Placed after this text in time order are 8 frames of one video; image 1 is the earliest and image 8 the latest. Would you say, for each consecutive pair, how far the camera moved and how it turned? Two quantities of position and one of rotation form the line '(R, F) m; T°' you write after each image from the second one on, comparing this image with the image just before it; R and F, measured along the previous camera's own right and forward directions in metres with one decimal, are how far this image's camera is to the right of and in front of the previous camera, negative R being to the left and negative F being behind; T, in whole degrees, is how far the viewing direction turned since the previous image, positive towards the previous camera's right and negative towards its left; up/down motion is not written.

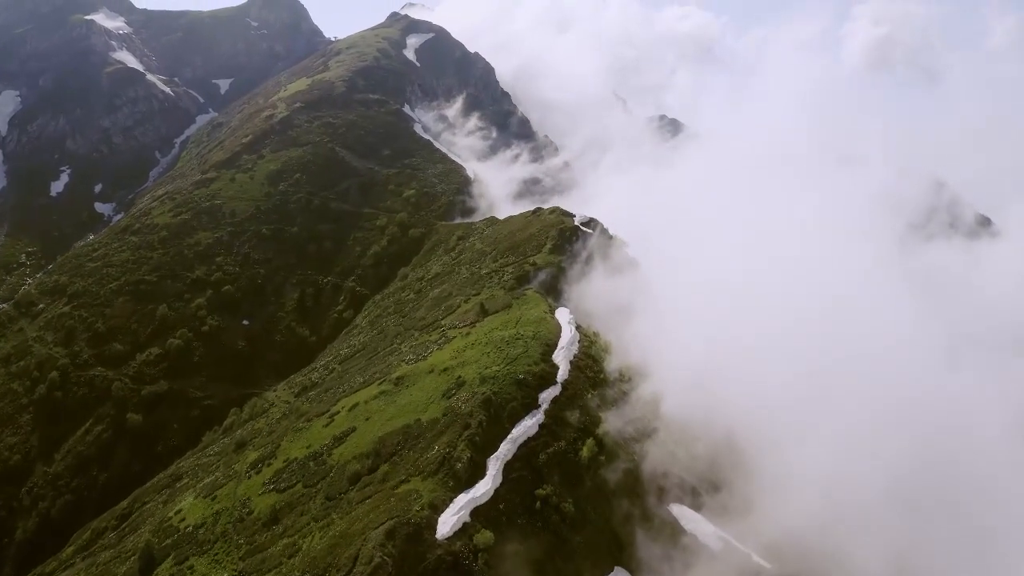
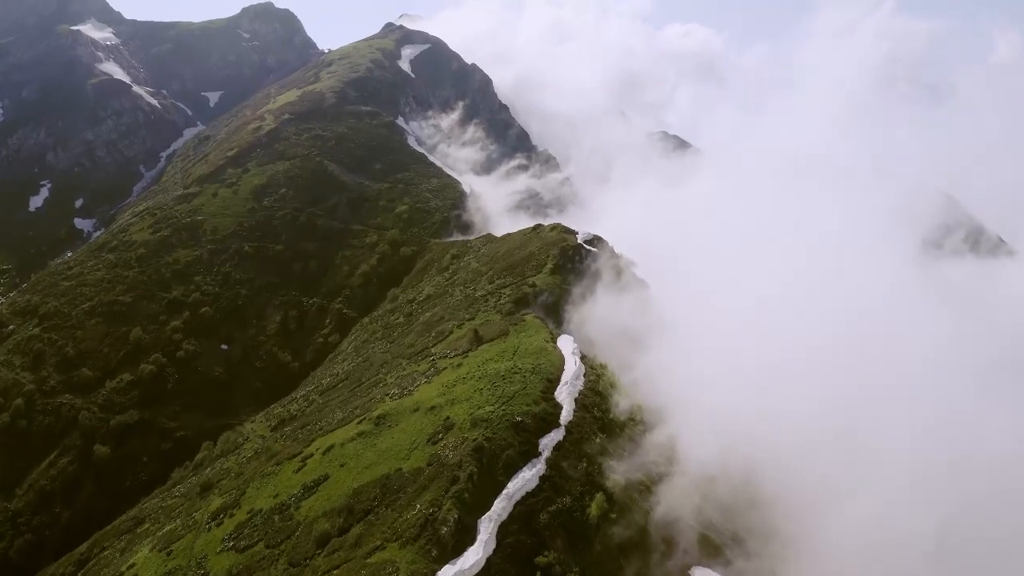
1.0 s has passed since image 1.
(+0.2, +8.2) m; 0°
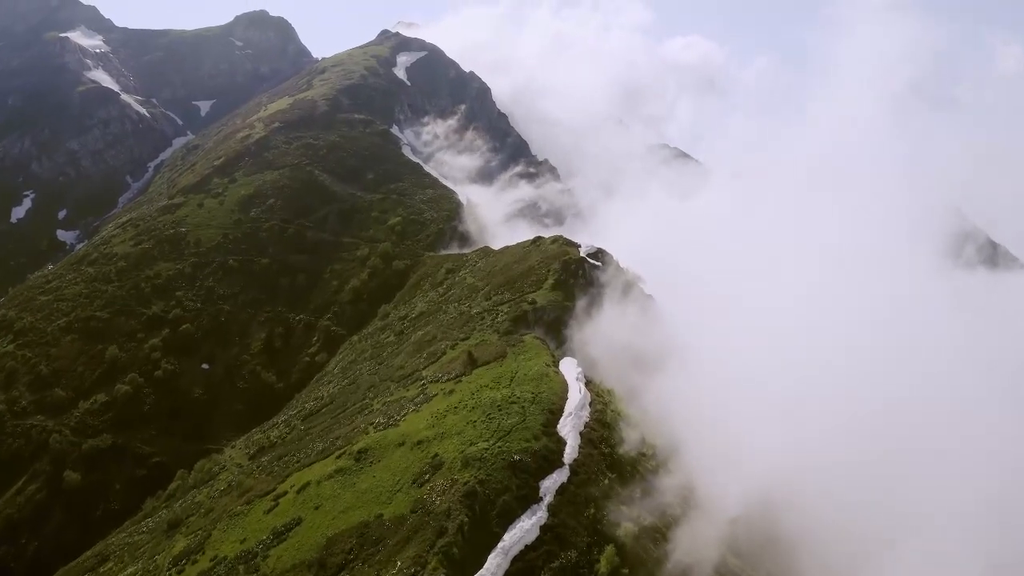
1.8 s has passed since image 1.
(+0.1, +6.4) m; 0°
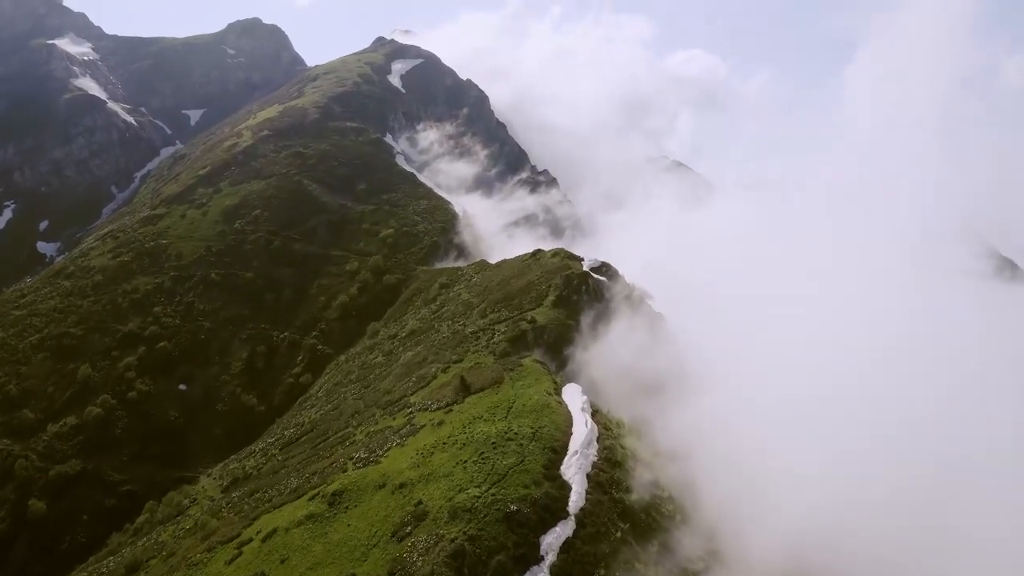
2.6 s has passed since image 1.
(+0.1, +6.5) m; 0°
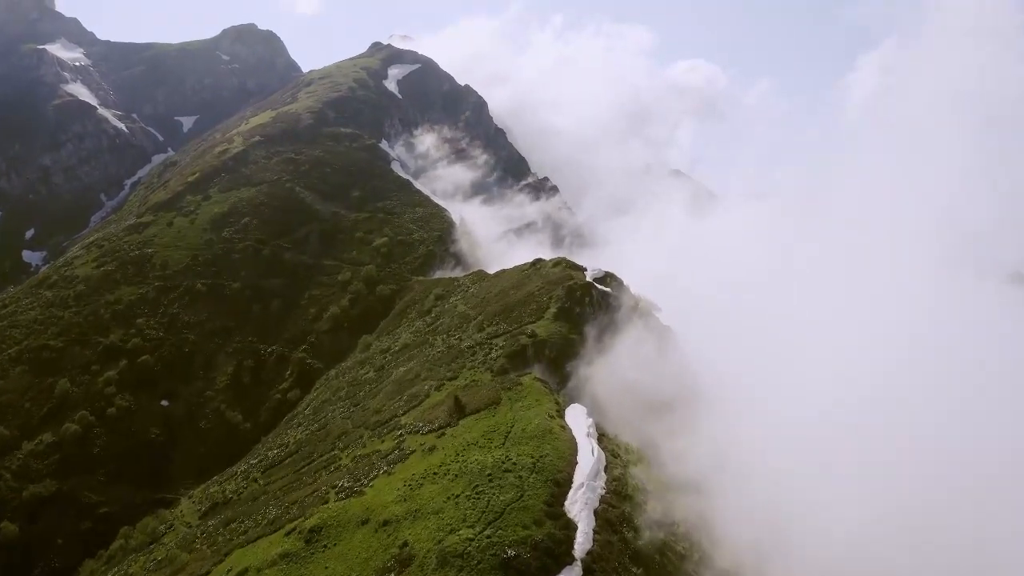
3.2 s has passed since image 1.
(+0.1, +4.6) m; 0°
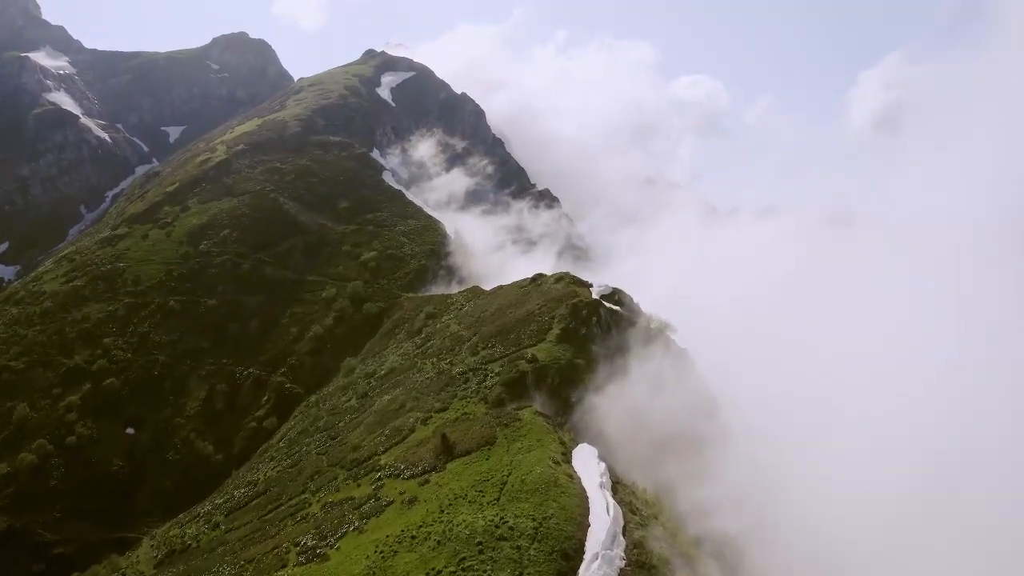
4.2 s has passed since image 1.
(+0.1, +7.8) m; 0°
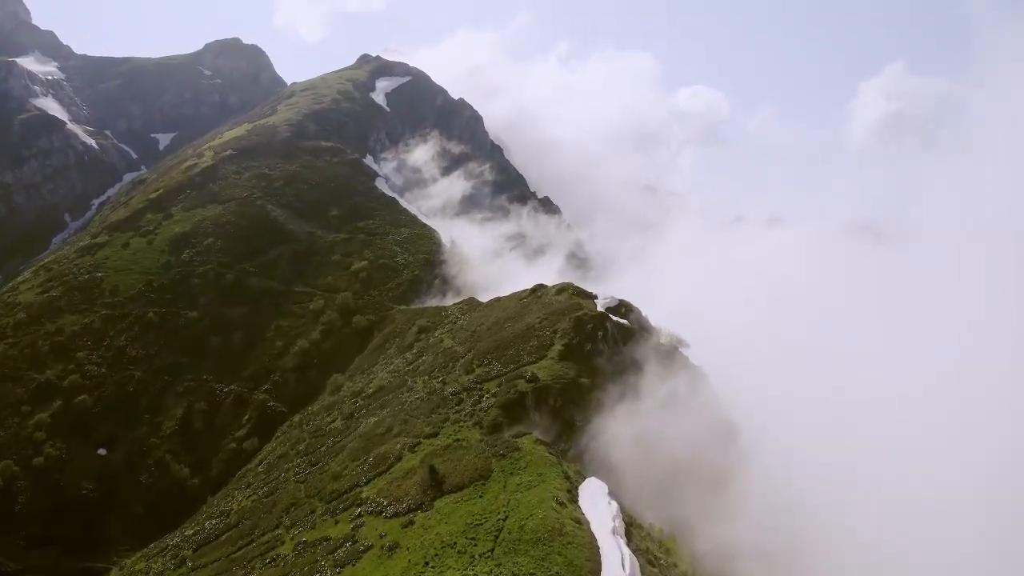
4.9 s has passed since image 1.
(+0.1, +5.3) m; 0°
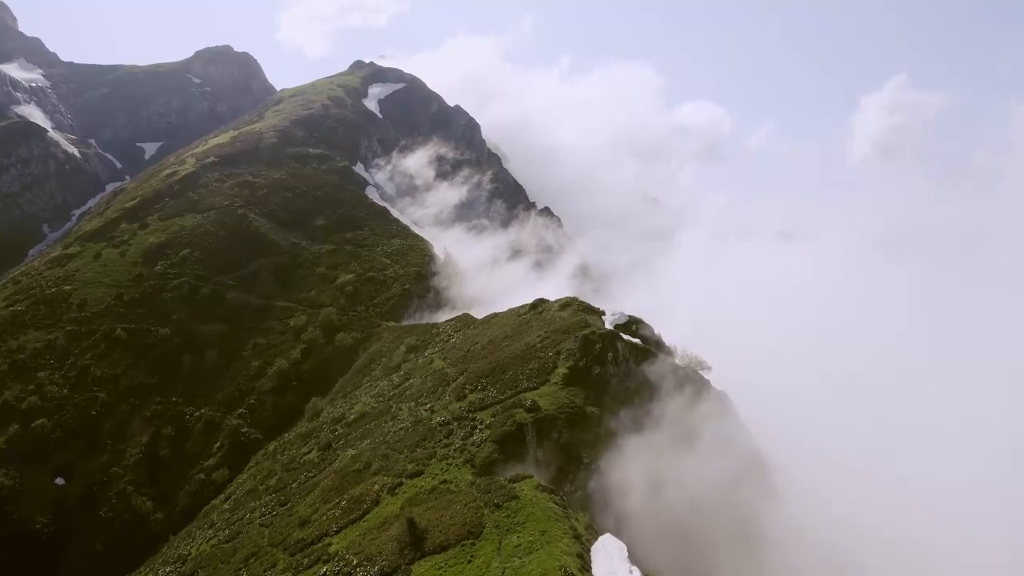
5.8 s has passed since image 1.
(+0.1, +6.9) m; 0°
